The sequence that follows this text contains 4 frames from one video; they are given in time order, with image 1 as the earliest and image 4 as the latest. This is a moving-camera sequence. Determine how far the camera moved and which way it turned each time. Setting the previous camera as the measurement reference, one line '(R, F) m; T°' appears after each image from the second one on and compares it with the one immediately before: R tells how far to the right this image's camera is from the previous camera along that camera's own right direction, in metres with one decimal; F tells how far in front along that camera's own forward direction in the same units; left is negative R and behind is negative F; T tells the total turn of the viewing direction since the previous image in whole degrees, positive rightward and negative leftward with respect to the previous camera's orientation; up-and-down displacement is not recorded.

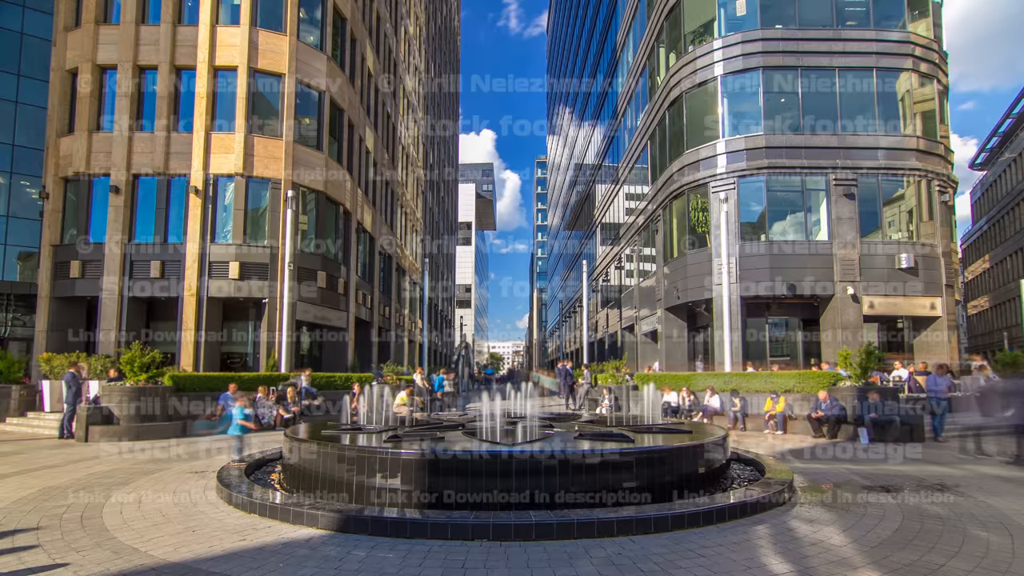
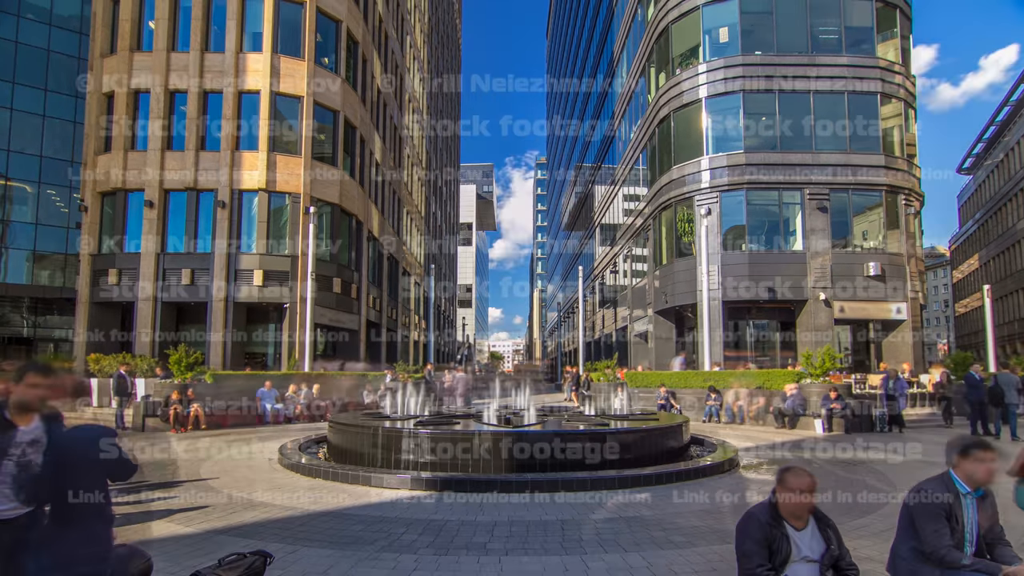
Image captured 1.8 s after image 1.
(0.0, -2.1) m; 0°
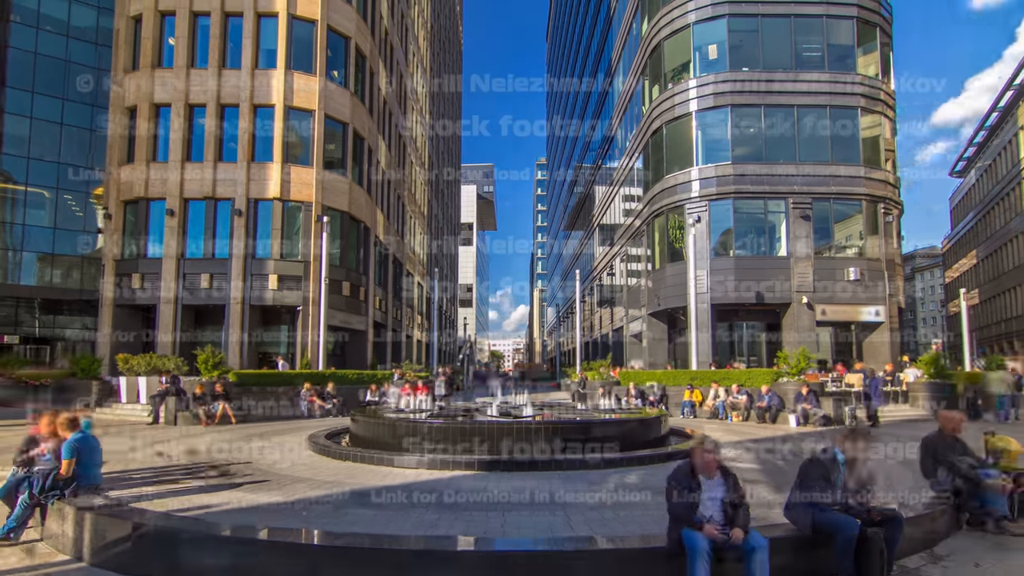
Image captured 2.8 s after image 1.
(0.0, -1.5) m; 0°
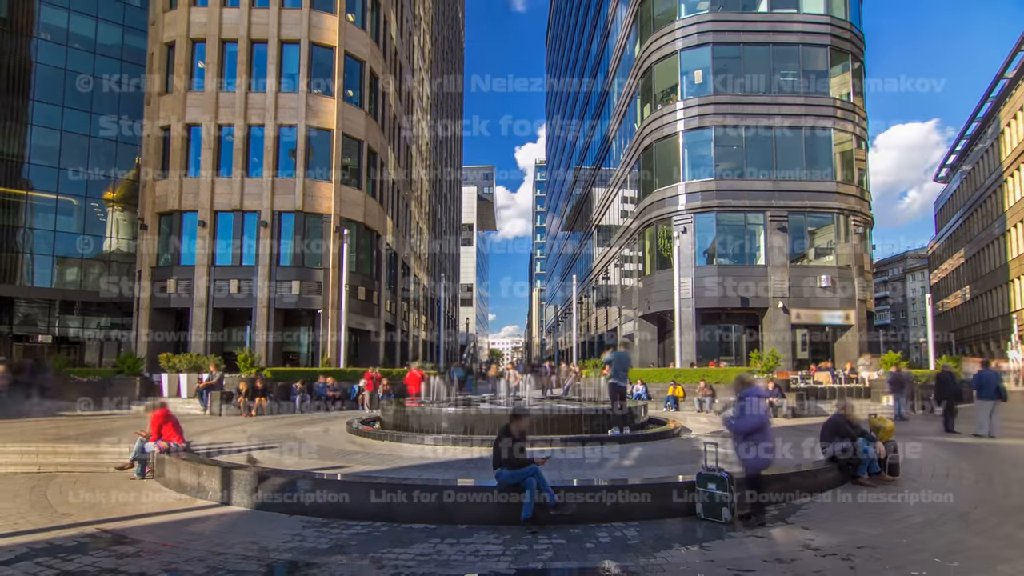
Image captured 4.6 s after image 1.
(-0.1, -2.6) m; 0°
